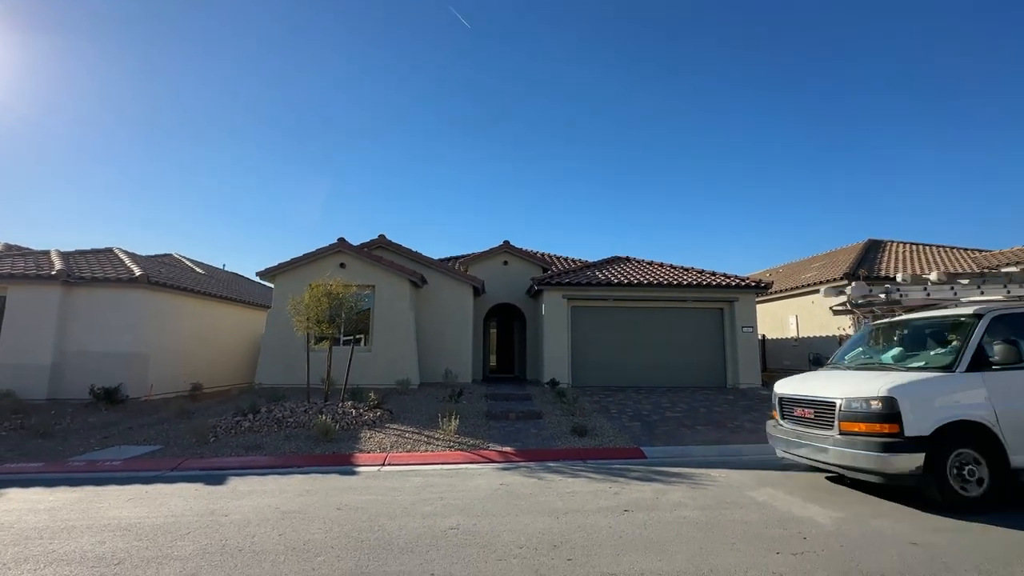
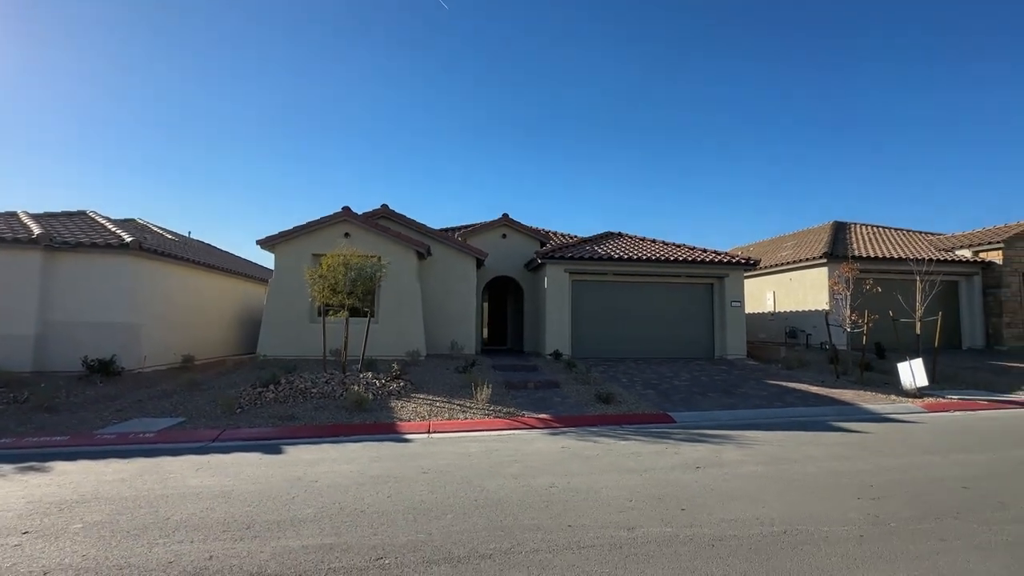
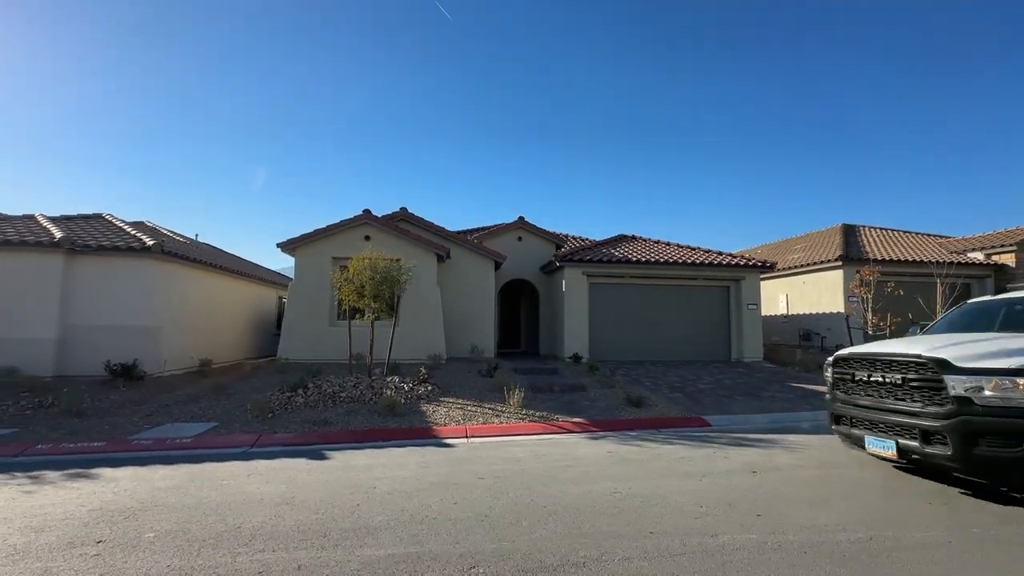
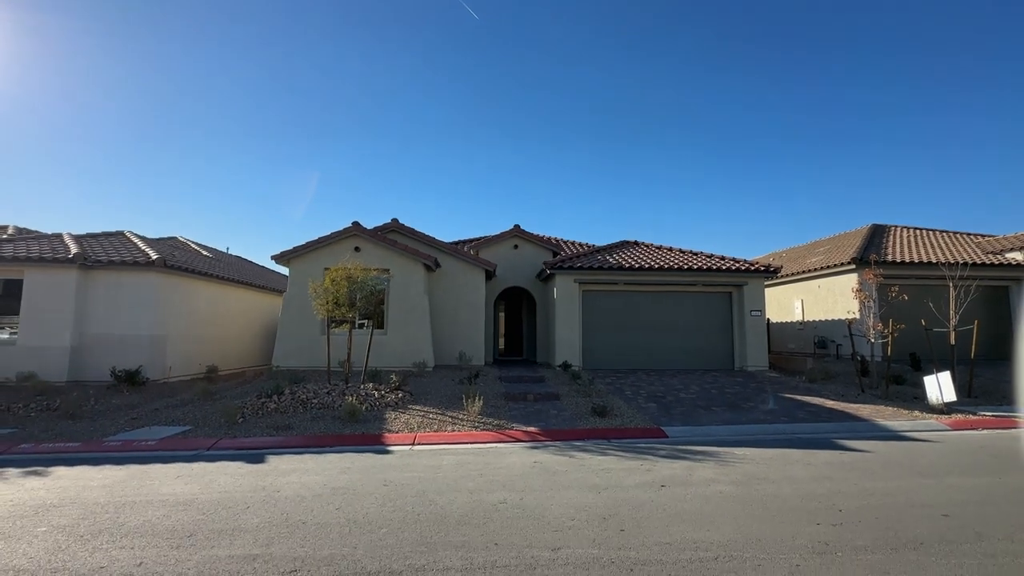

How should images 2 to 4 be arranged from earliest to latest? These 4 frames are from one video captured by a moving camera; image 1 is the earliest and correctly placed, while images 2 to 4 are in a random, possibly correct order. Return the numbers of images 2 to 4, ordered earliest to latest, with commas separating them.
4, 2, 3
